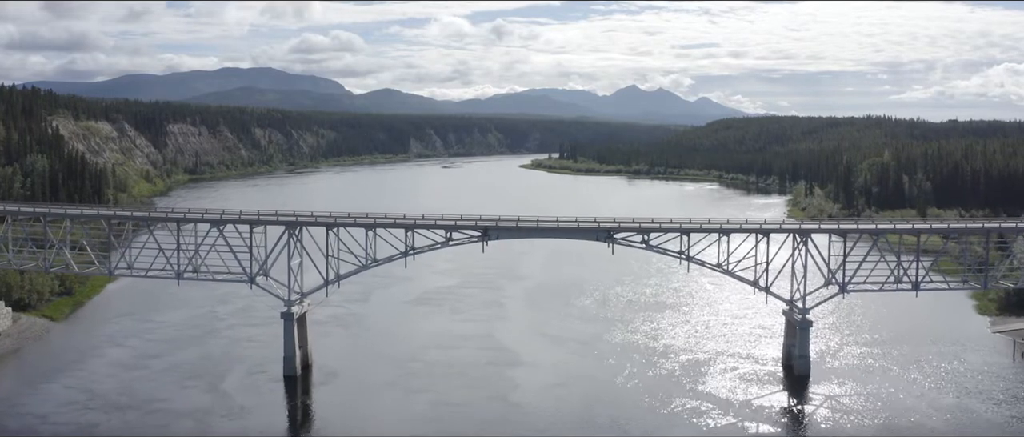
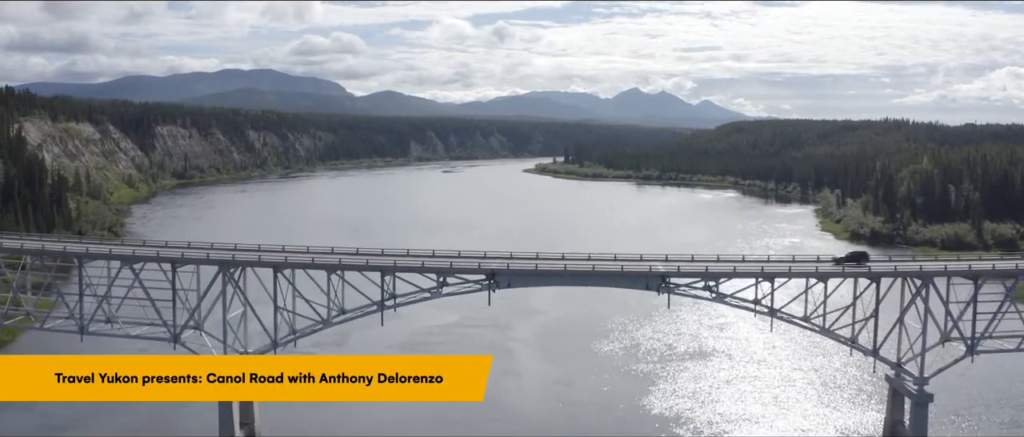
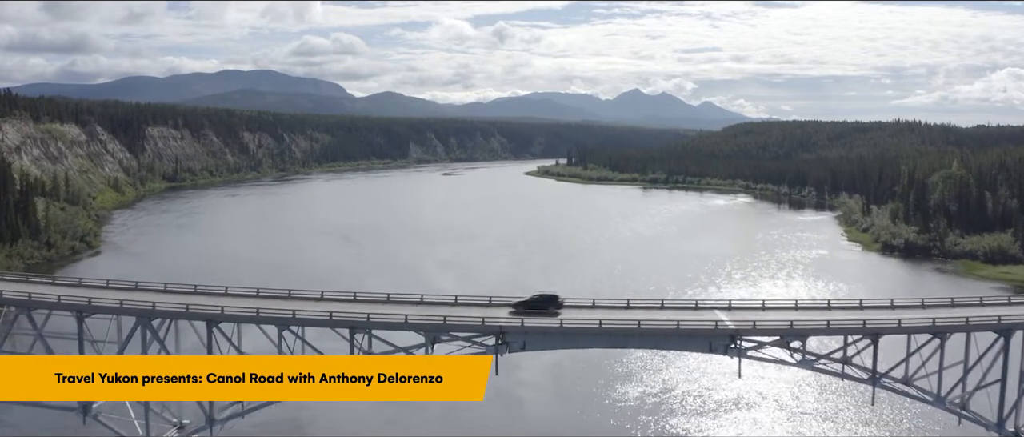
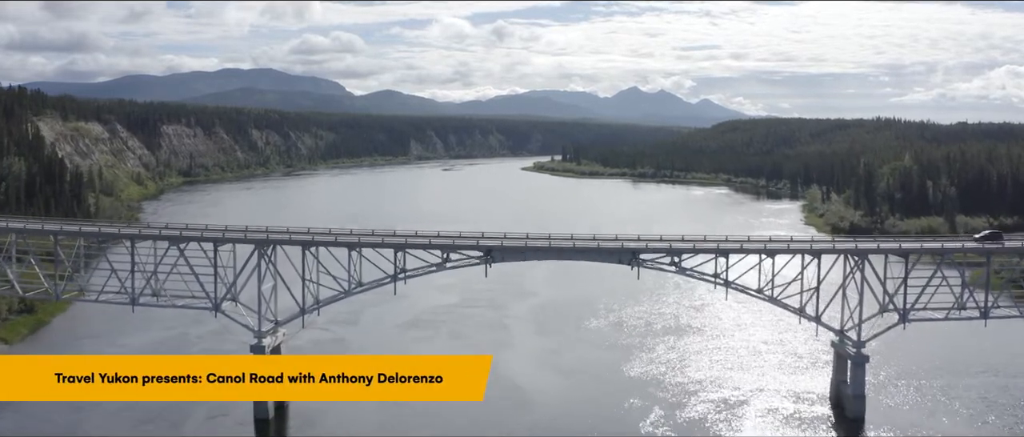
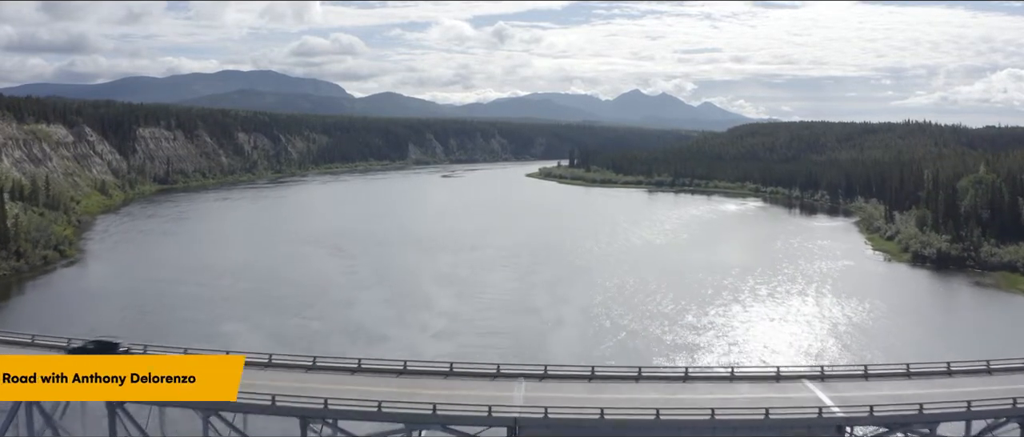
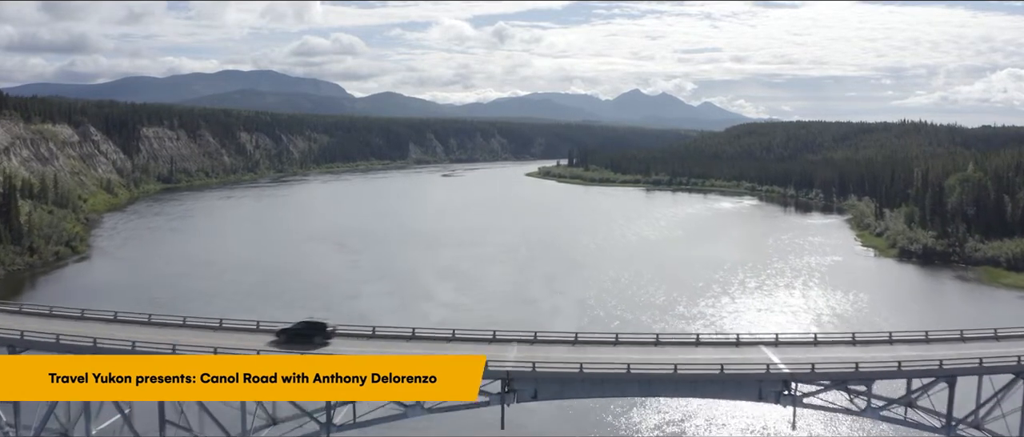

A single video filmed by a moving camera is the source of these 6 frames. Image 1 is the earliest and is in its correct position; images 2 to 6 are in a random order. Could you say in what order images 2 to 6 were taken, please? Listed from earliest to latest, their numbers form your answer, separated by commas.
4, 2, 3, 6, 5
